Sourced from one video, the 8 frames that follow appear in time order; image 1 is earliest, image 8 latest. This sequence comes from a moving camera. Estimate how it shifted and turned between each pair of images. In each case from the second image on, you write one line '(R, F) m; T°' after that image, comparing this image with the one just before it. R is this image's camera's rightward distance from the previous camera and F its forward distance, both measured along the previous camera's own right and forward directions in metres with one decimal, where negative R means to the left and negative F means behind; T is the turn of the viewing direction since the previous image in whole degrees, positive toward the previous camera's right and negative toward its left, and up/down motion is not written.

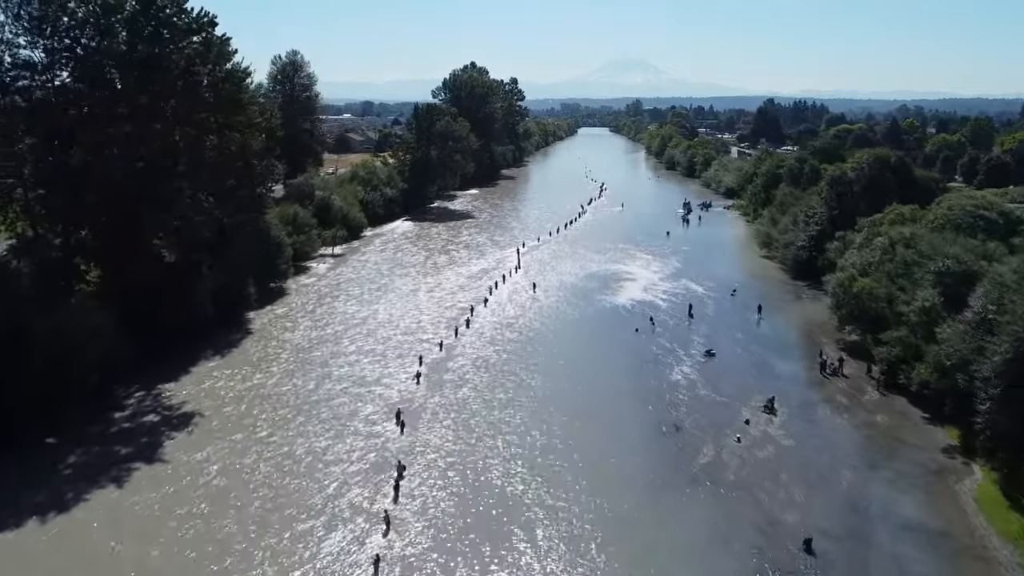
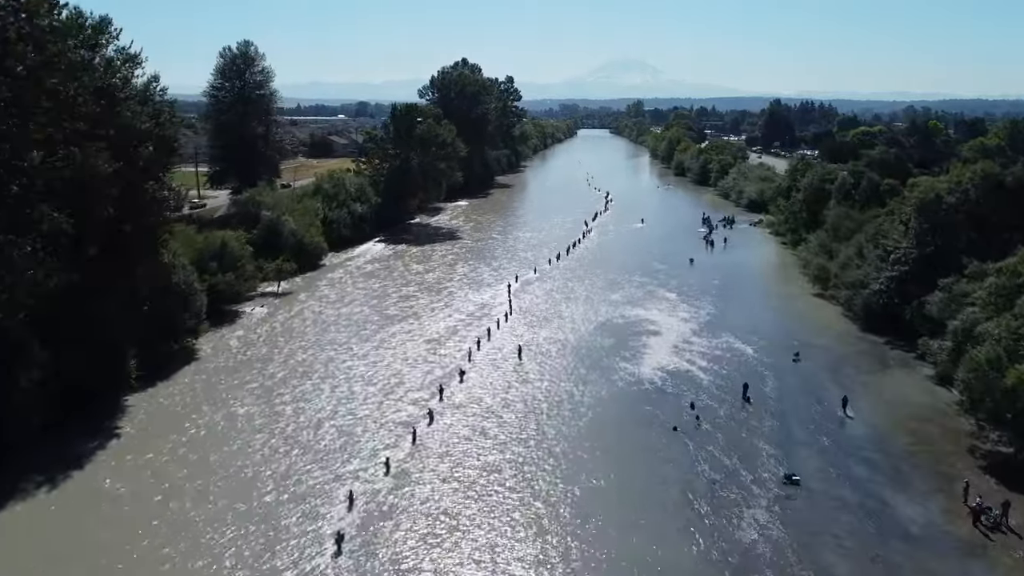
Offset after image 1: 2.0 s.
(+0.6, +14.2) m; 0°
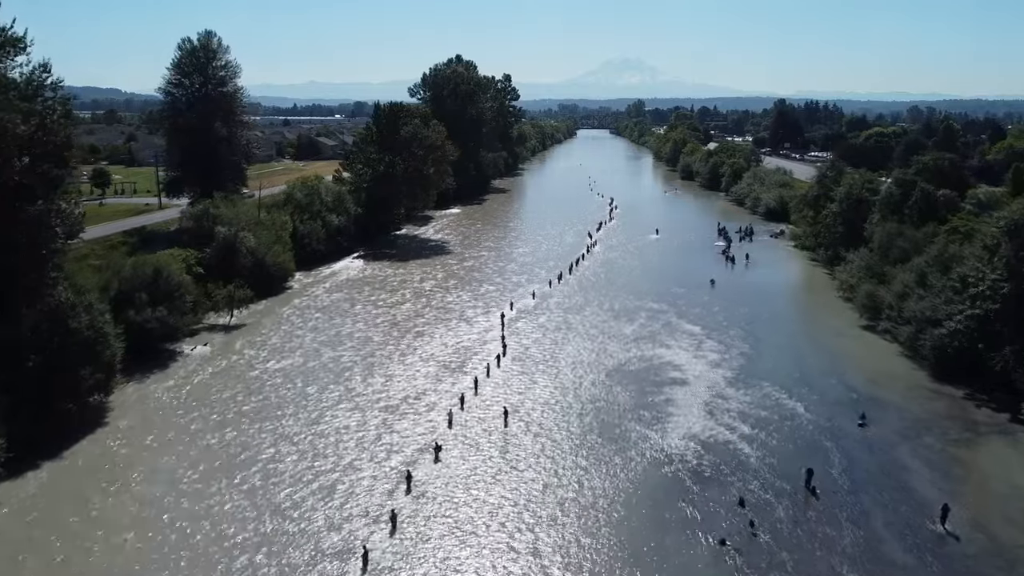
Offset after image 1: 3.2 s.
(+0.3, +8.7) m; 0°
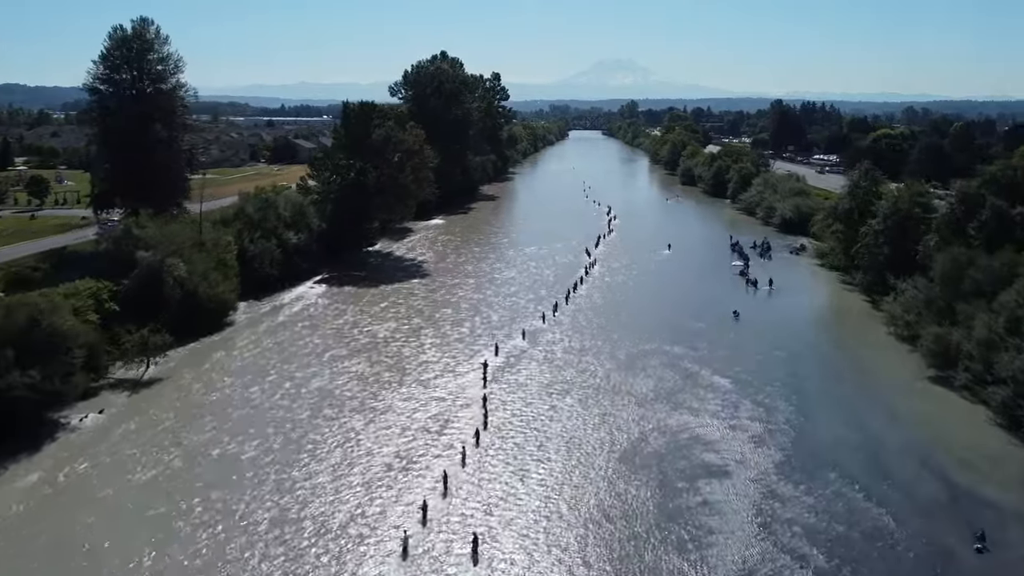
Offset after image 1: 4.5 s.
(+0.4, +9.5) m; +1°
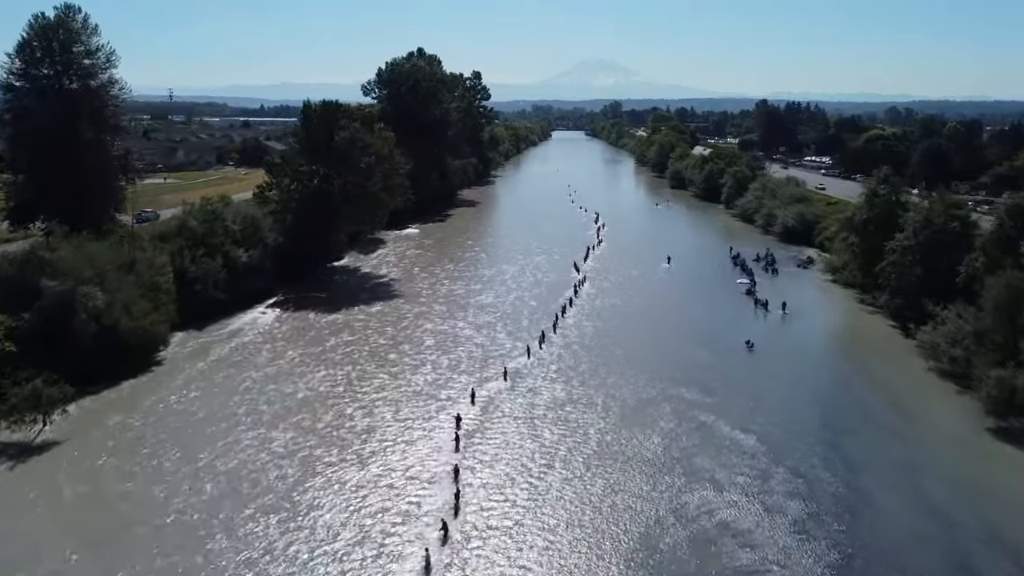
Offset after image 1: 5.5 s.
(+0.2, +6.9) m; +1°
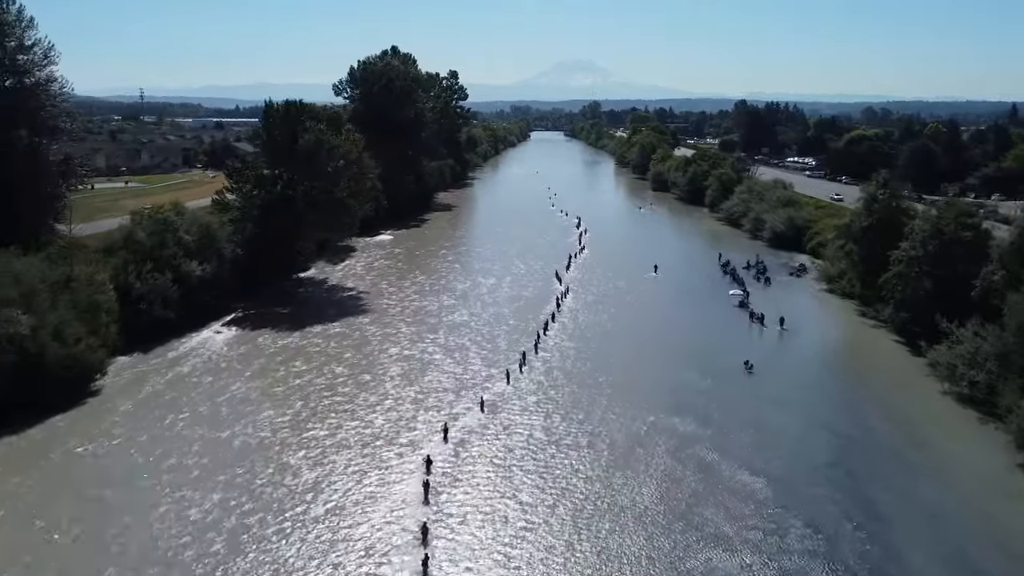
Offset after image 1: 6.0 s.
(+0.1, +3.9) m; +1°
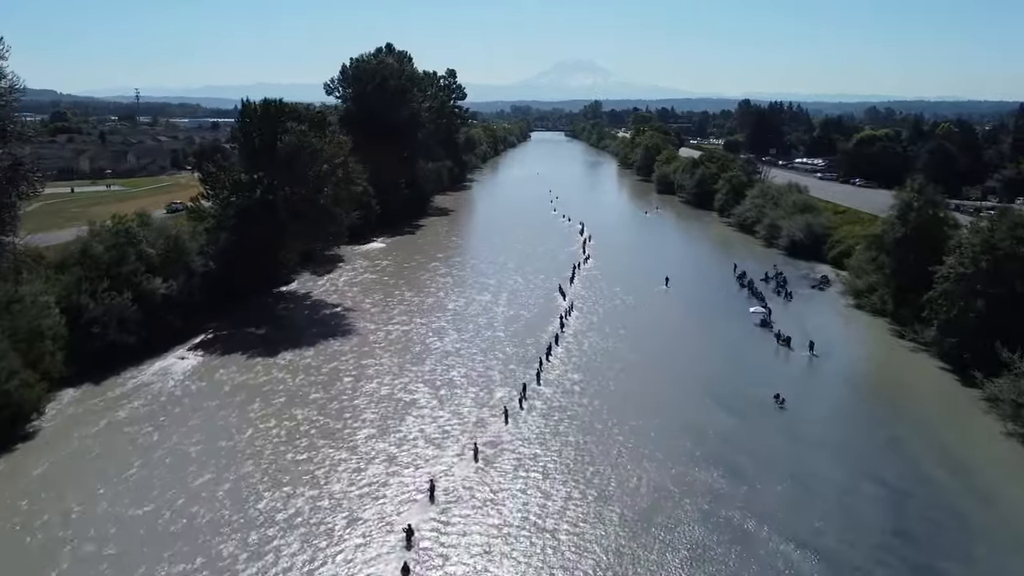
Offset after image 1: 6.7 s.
(+0.1, +4.8) m; 0°
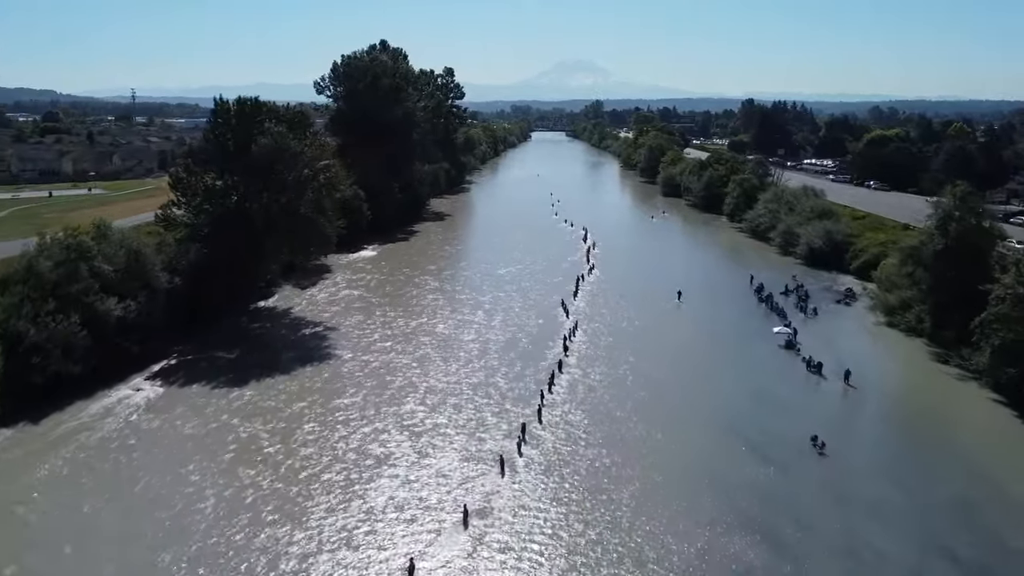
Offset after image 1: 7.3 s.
(+0.1, +4.7) m; 0°
